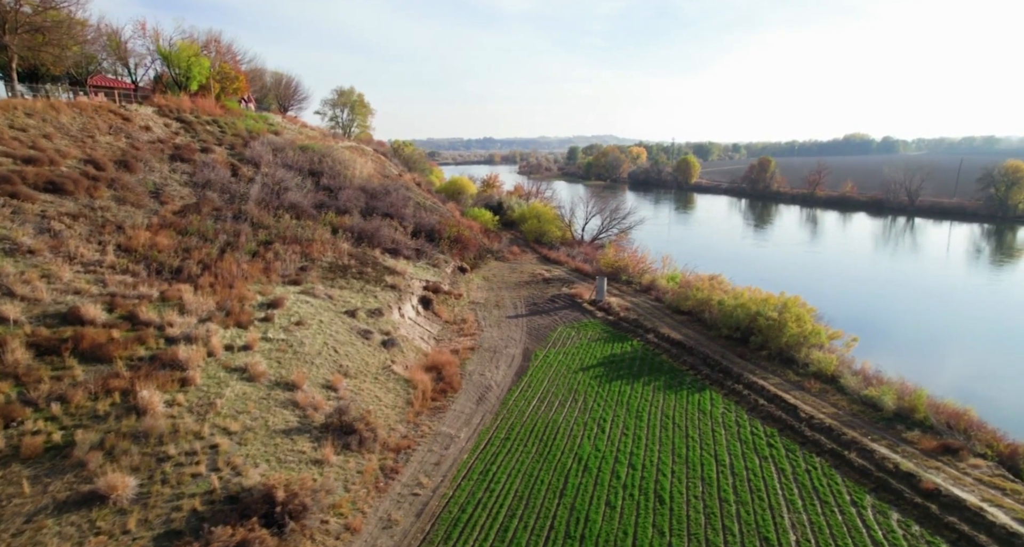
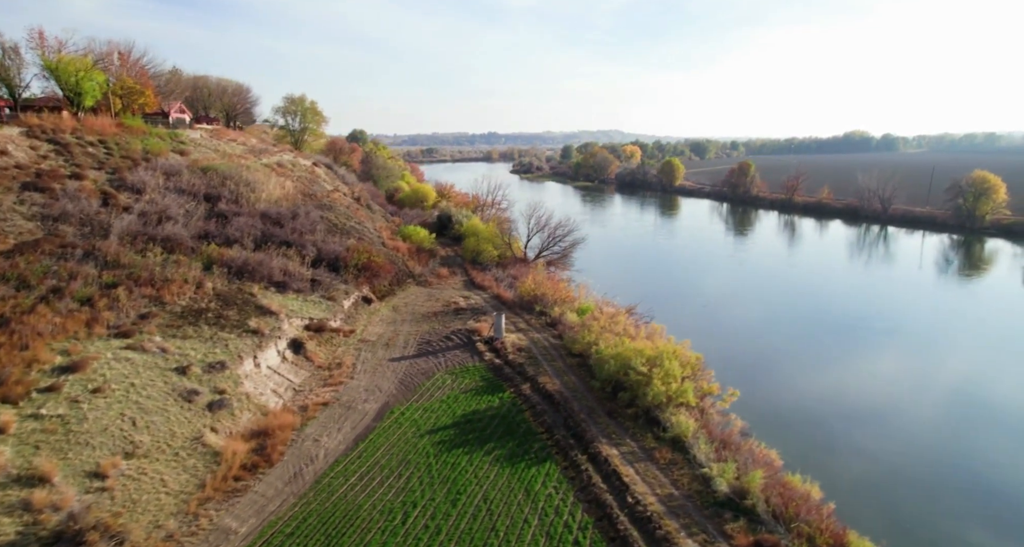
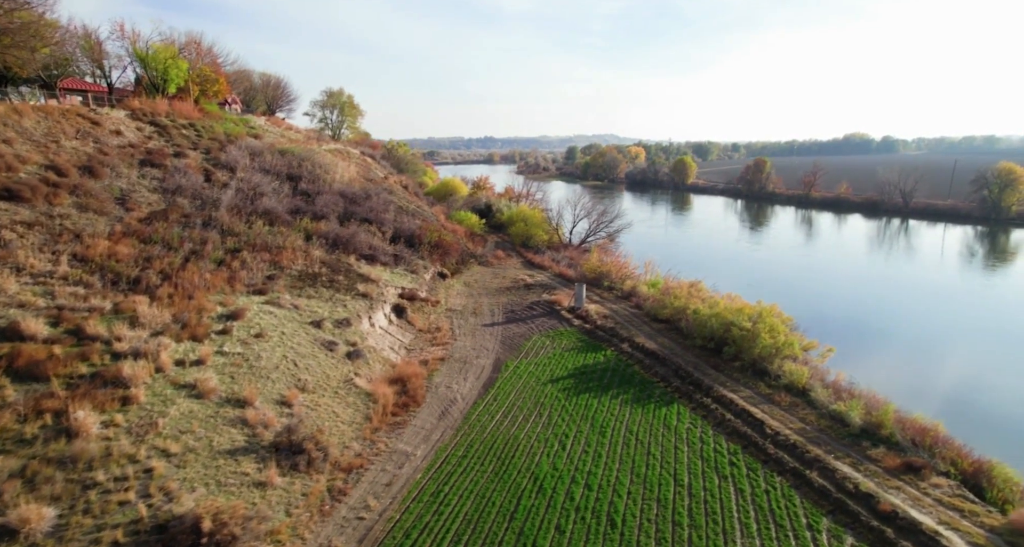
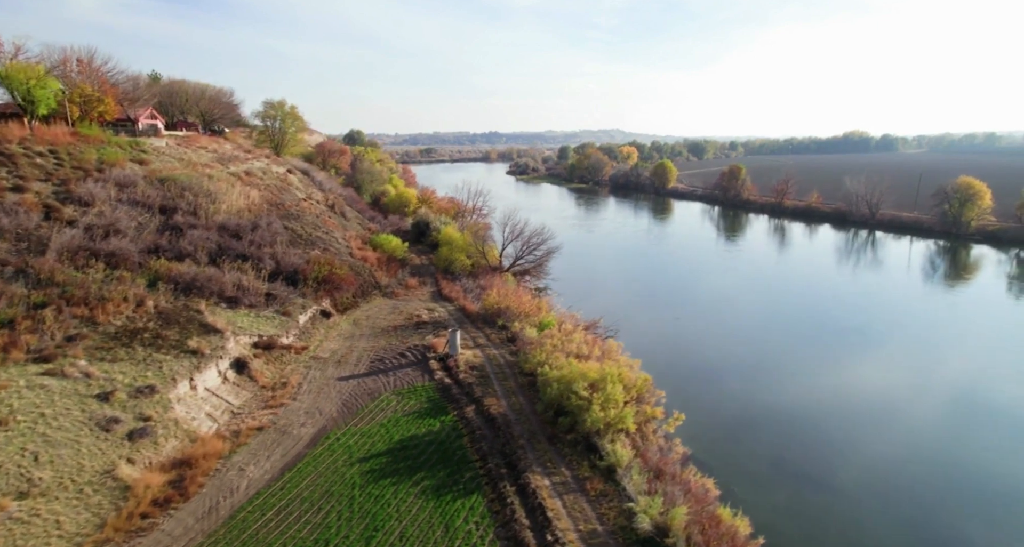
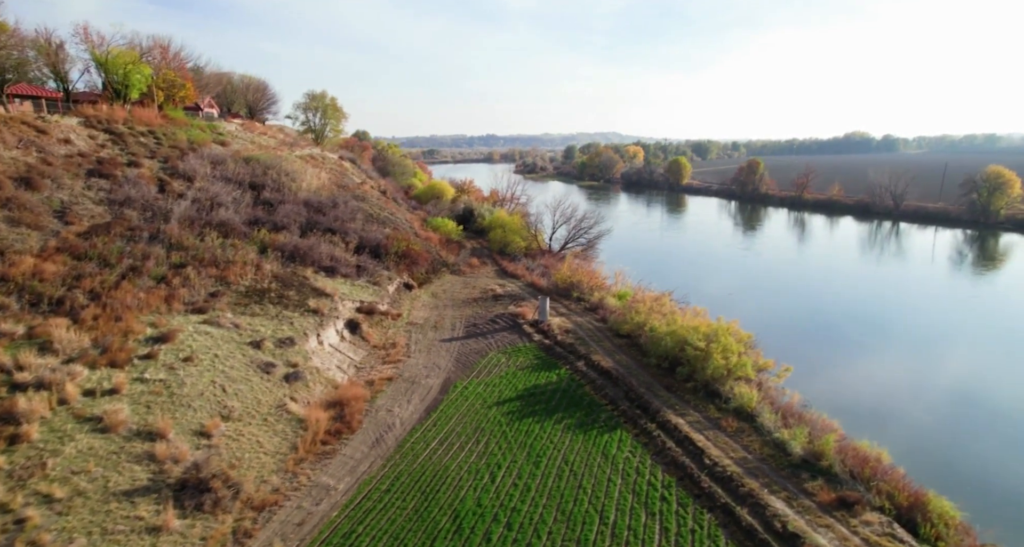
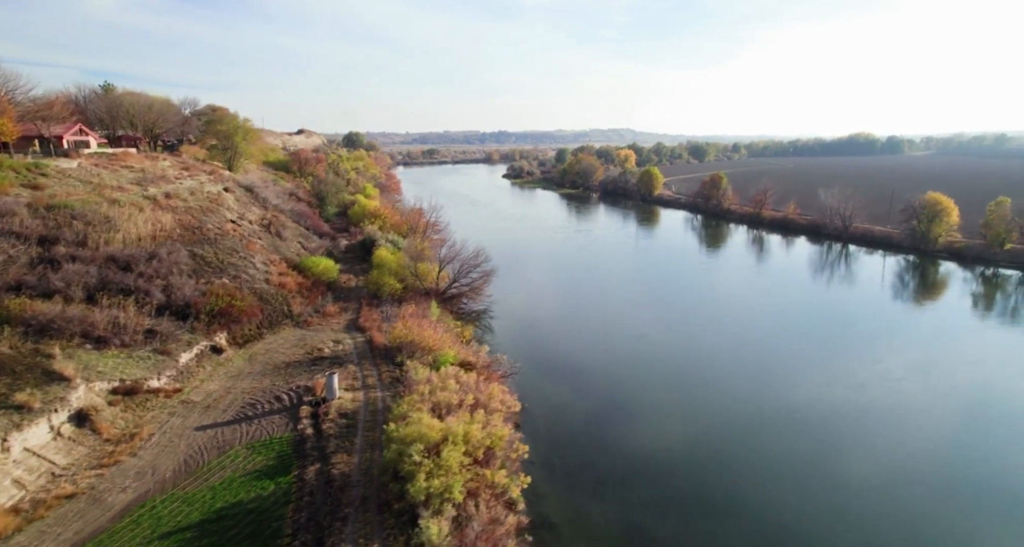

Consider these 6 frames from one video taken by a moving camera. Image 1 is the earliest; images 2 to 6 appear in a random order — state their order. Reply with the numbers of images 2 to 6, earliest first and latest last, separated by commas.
3, 5, 2, 4, 6
